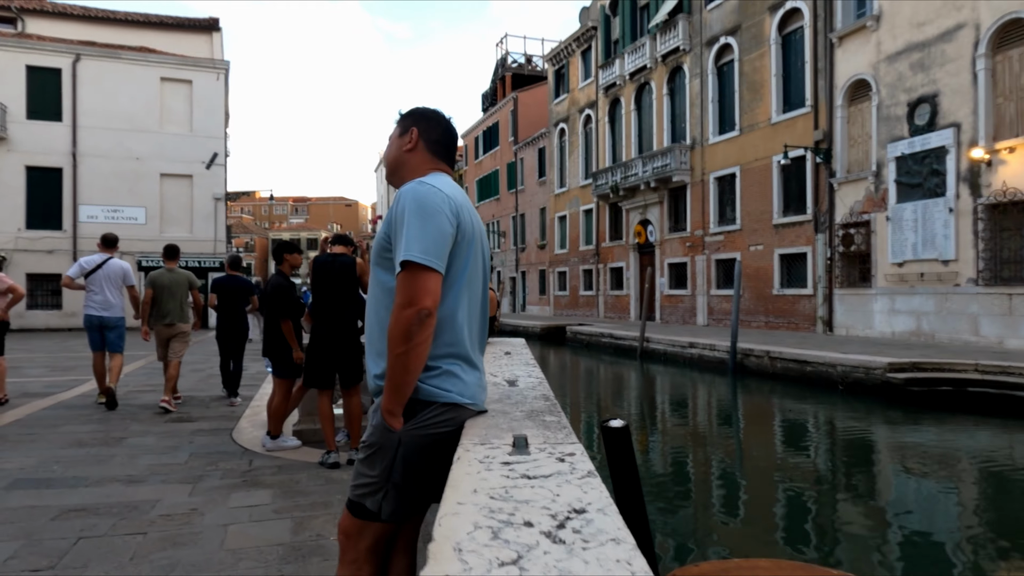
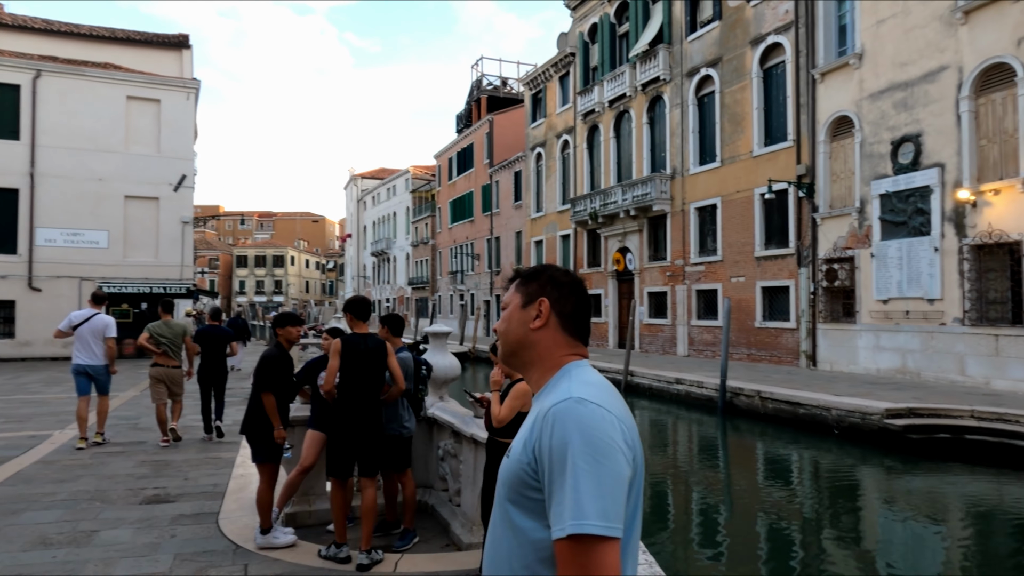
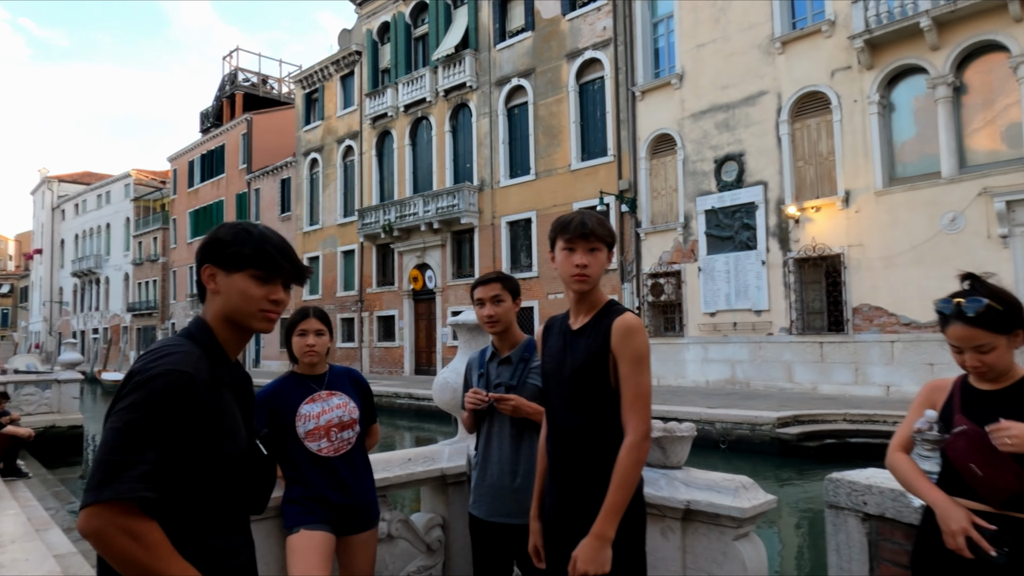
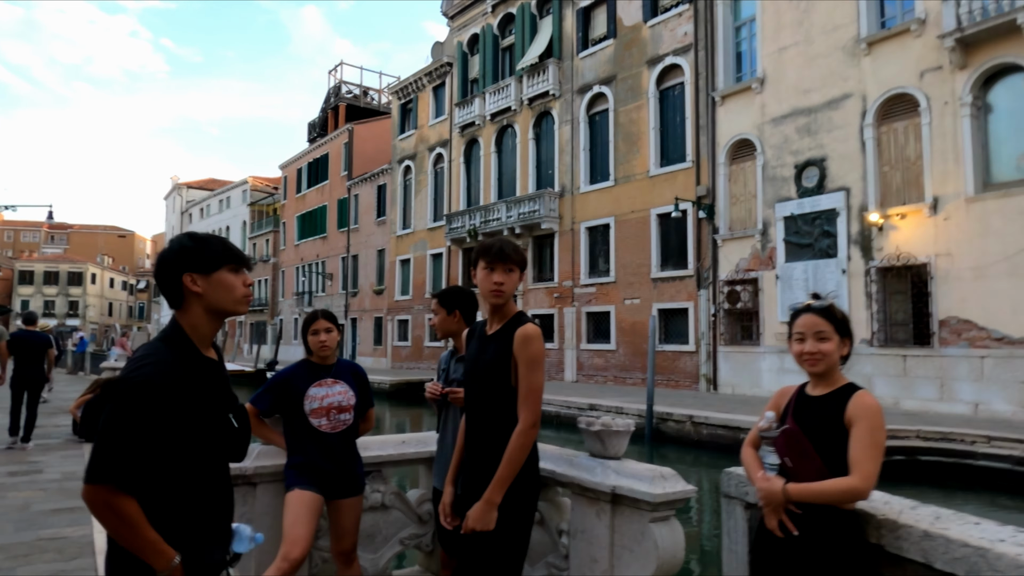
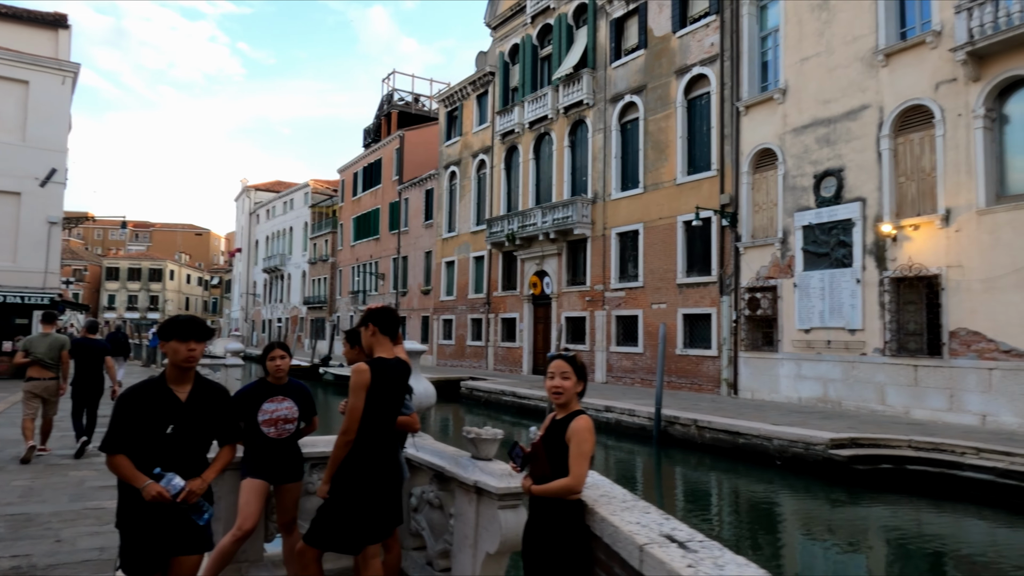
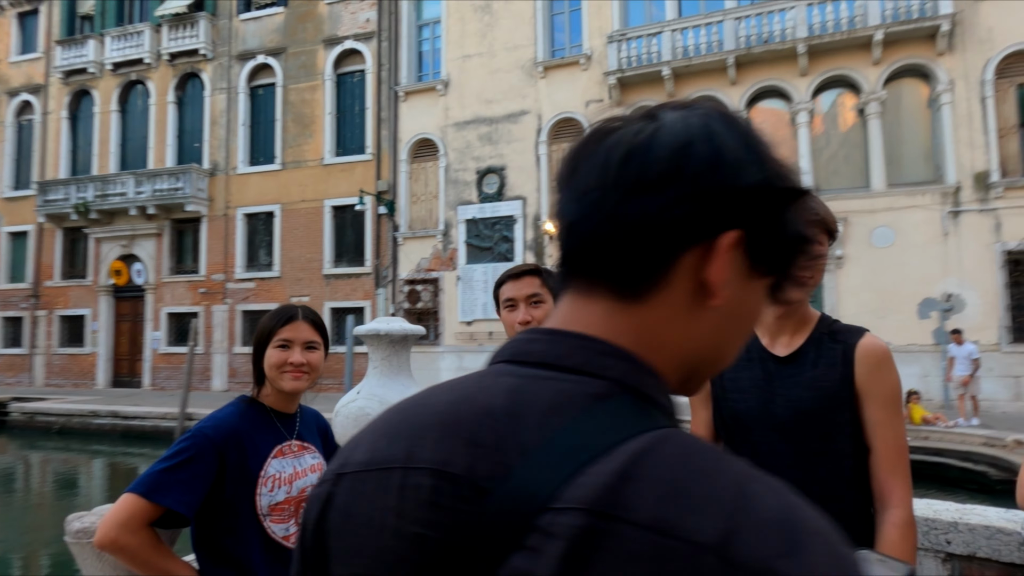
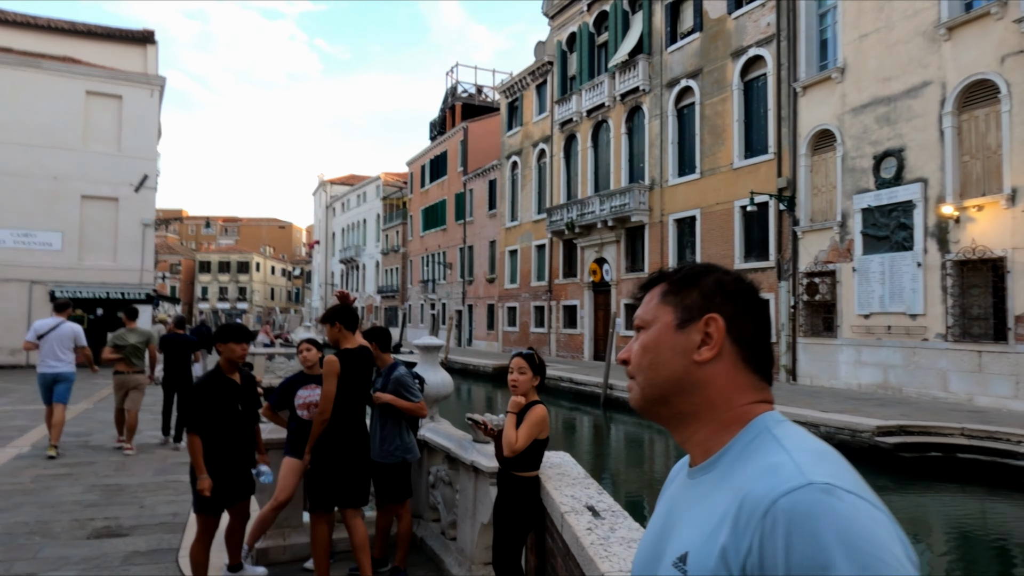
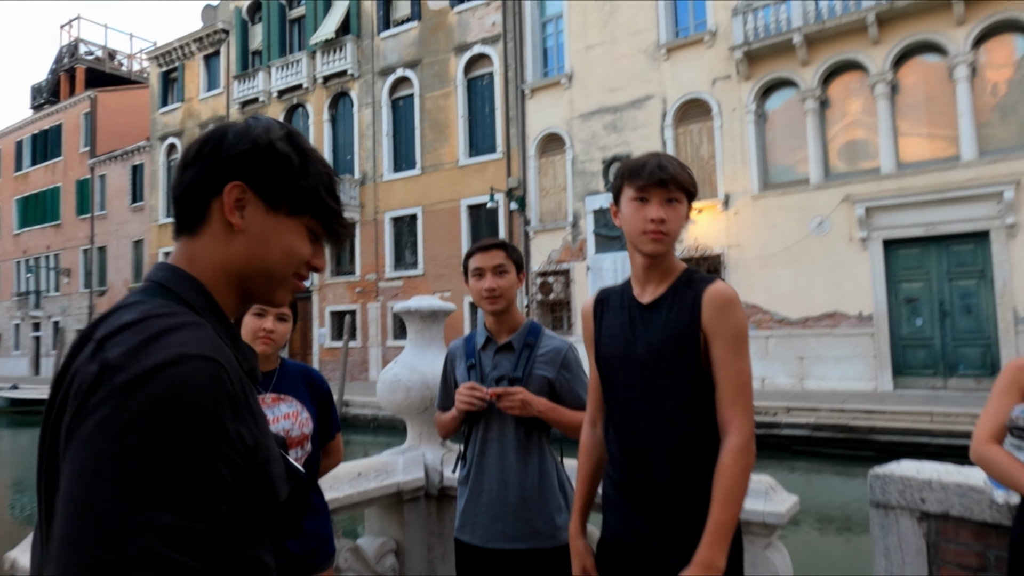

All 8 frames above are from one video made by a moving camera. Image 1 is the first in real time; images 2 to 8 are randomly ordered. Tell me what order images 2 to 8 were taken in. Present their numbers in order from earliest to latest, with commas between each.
2, 7, 5, 4, 3, 8, 6
